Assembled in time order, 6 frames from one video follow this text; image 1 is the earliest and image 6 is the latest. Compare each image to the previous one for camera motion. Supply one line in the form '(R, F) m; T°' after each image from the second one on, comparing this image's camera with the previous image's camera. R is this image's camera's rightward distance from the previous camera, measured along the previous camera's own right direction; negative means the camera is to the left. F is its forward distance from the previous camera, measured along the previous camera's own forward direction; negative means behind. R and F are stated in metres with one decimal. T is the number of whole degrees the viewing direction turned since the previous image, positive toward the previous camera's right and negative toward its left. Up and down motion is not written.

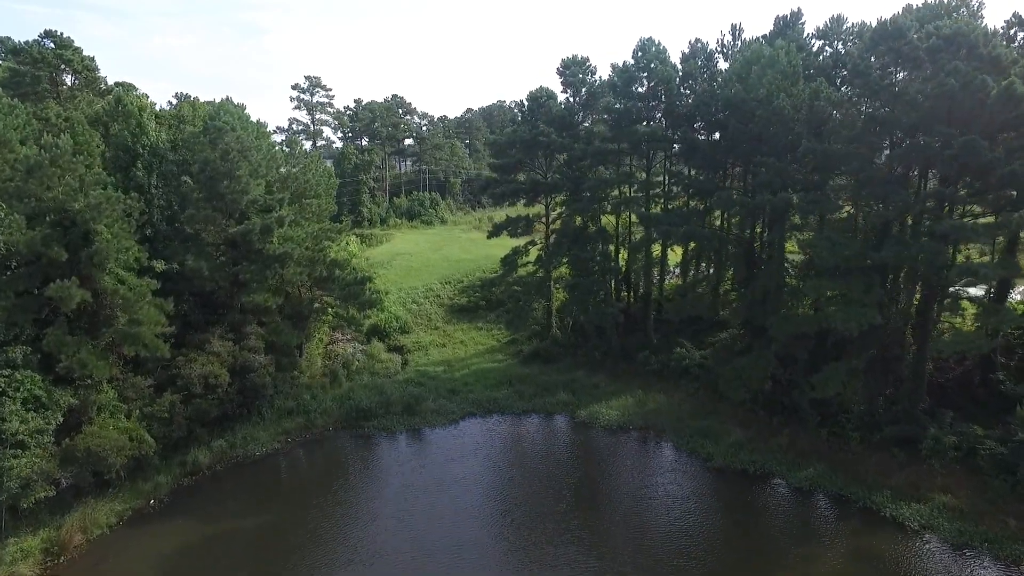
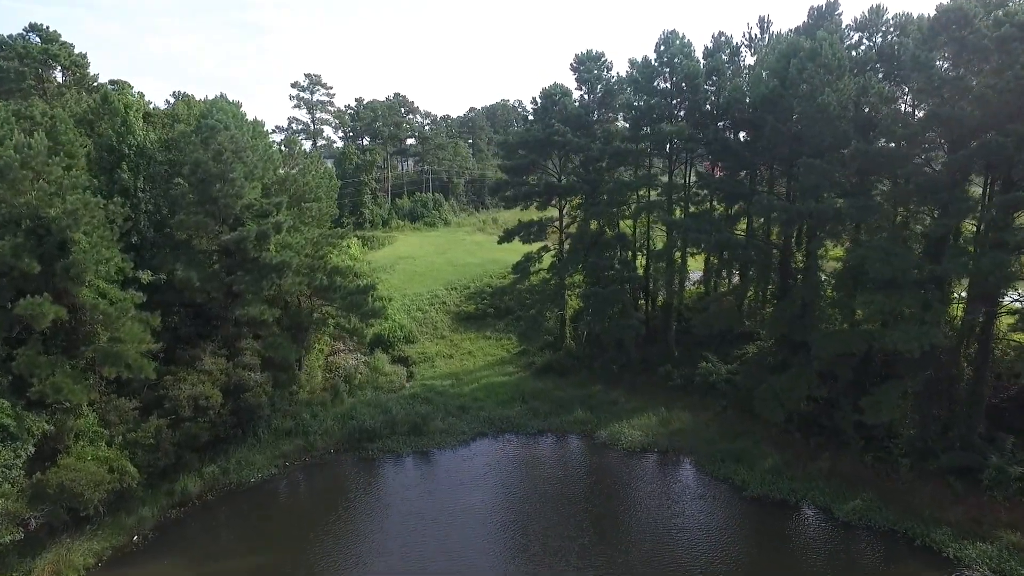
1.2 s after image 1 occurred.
(-0.3, +1.6) m; 0°
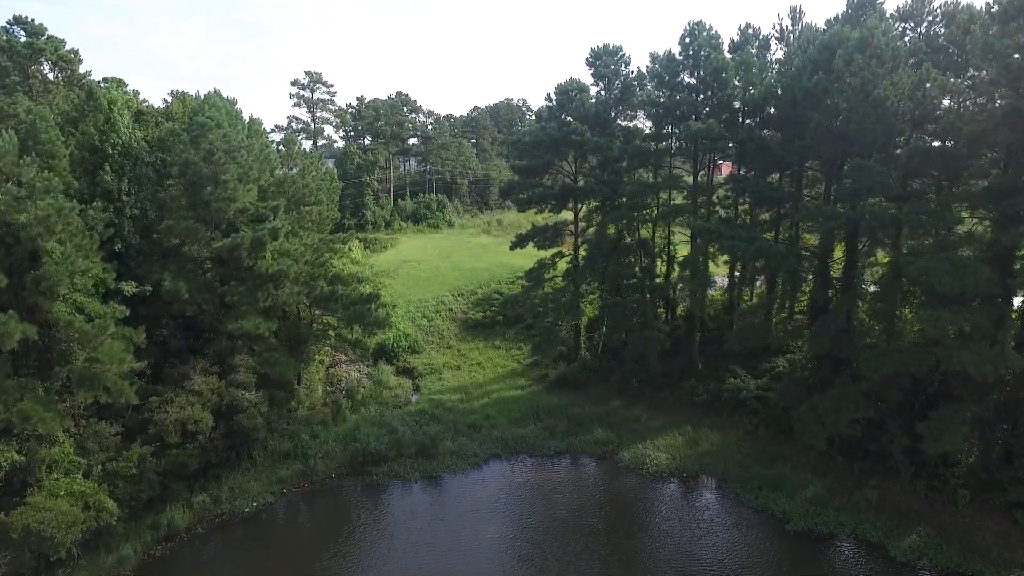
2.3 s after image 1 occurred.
(-0.3, +1.6) m; 0°
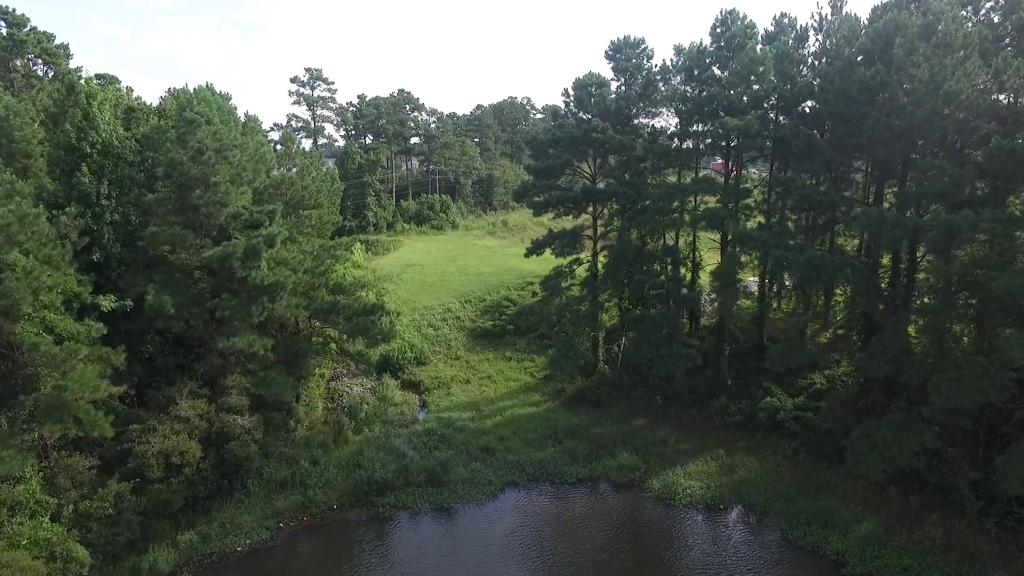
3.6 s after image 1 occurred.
(-0.3, +1.7) m; 0°
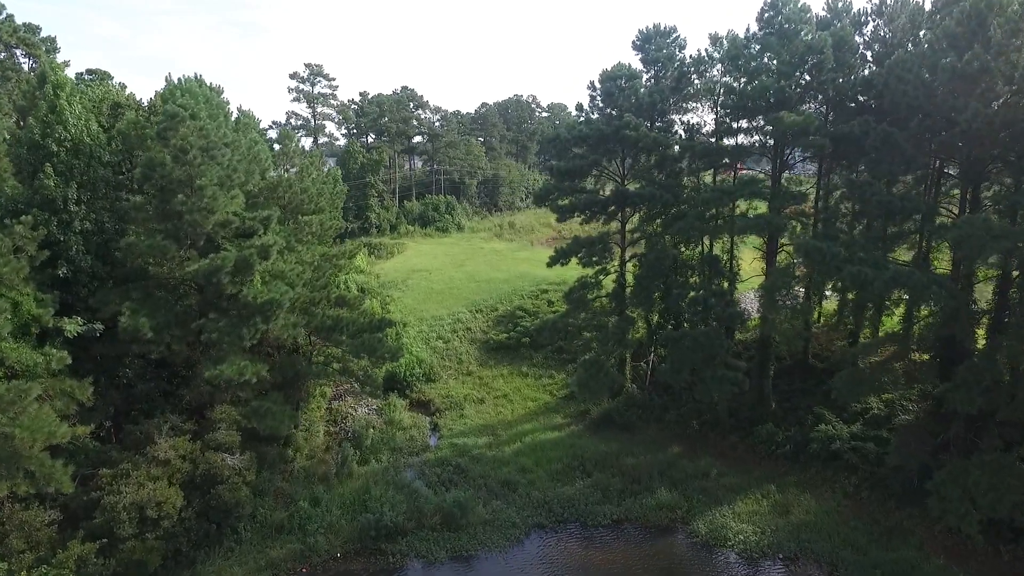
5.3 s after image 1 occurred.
(-0.4, +2.1) m; 0°
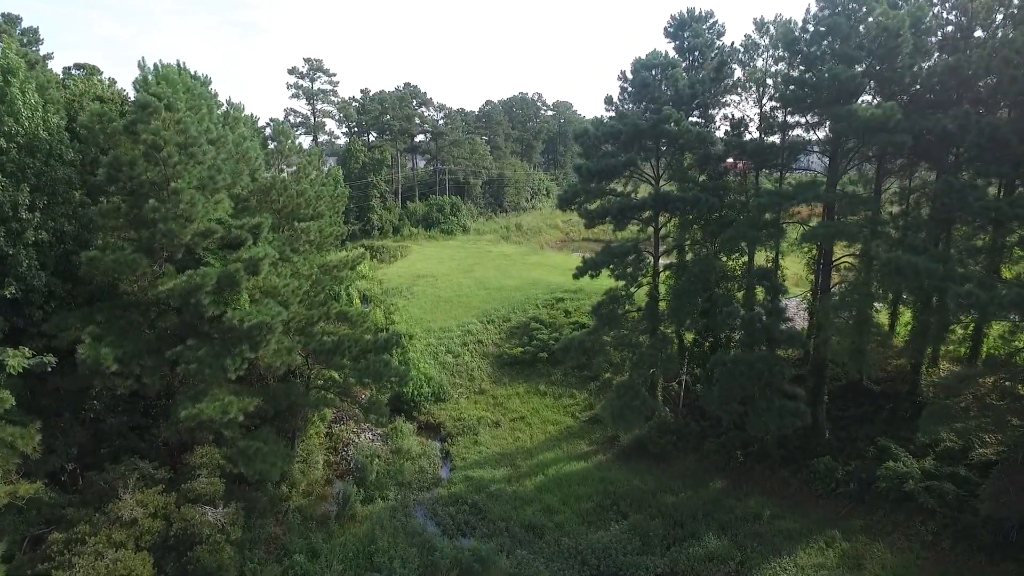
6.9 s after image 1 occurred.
(-0.4, +2.2) m; 0°
